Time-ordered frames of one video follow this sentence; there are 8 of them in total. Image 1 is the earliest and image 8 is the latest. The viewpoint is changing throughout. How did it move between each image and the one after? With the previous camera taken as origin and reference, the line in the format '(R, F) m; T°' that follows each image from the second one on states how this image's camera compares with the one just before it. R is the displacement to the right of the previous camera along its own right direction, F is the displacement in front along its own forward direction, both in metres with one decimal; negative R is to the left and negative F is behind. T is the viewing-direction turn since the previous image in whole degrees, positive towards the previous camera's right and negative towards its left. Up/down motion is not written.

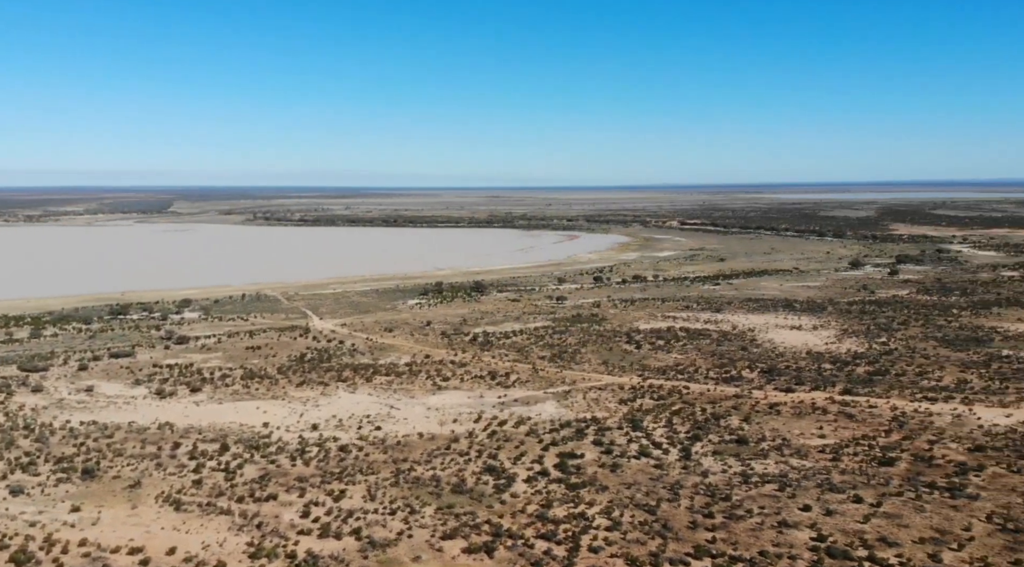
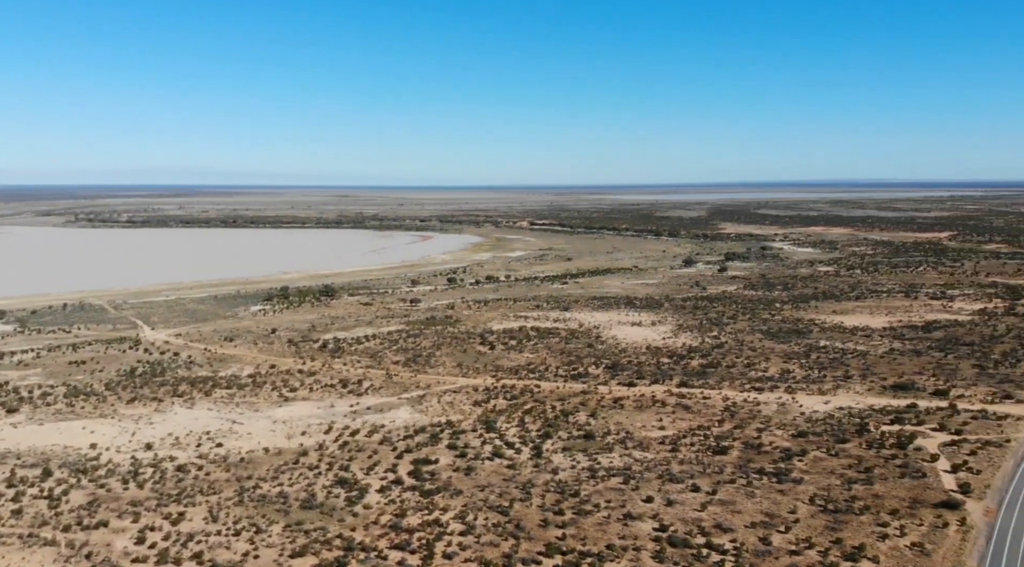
(-0.6, +0.7) m; +11°
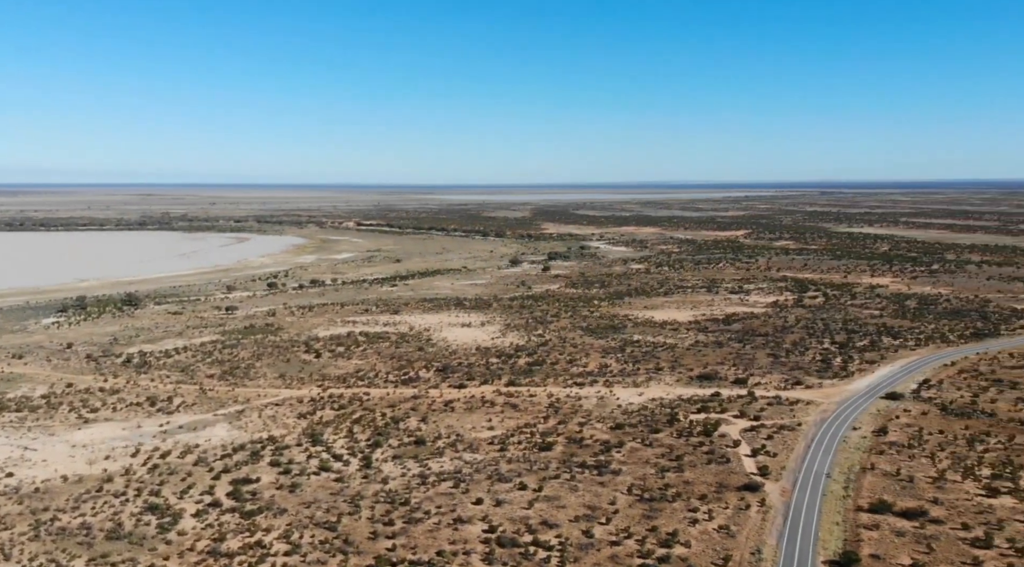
(-0.7, +0.9) m; +12°
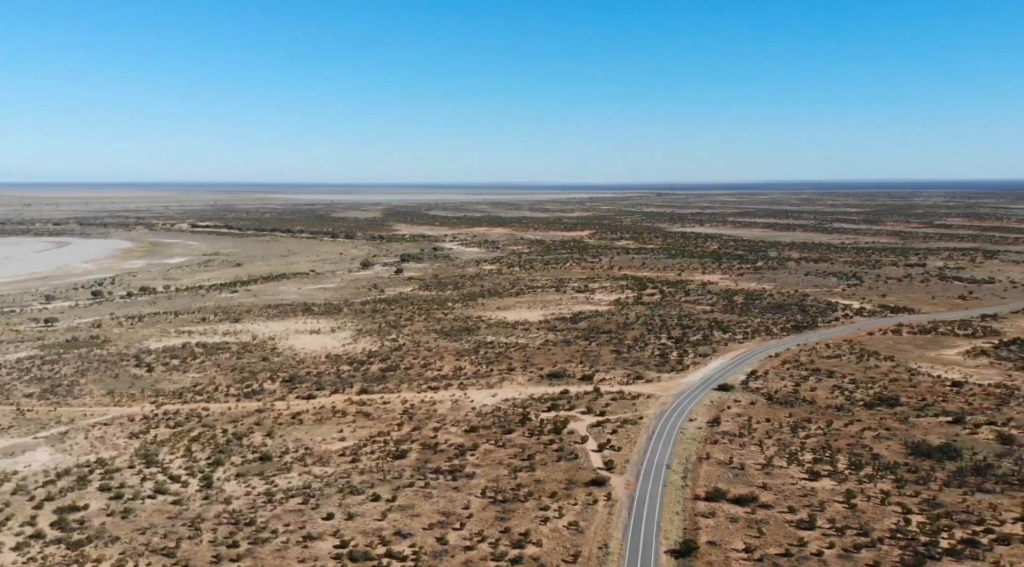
(-0.8, +1.0) m; +11°
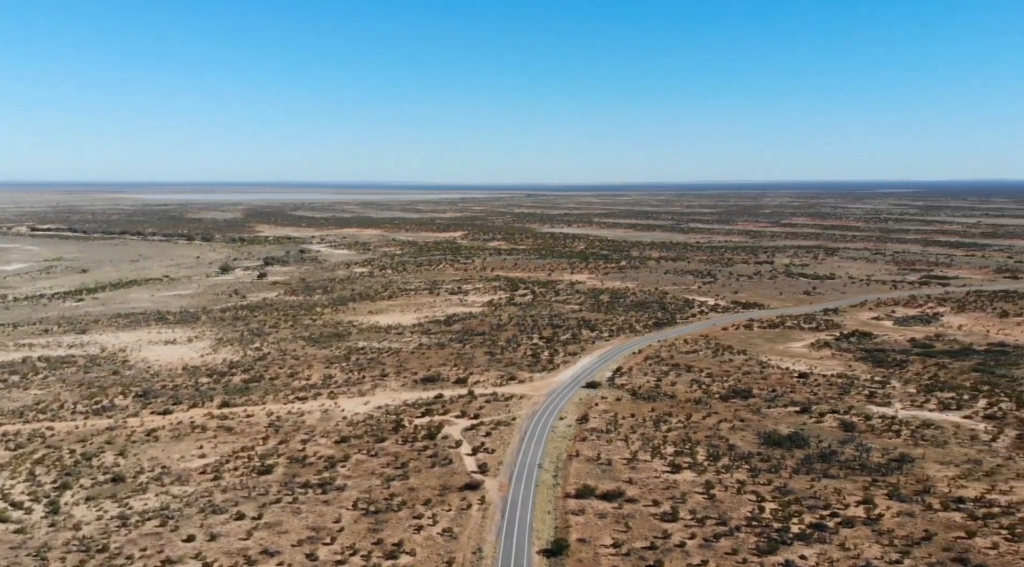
(-0.7, +1.0) m; +9°
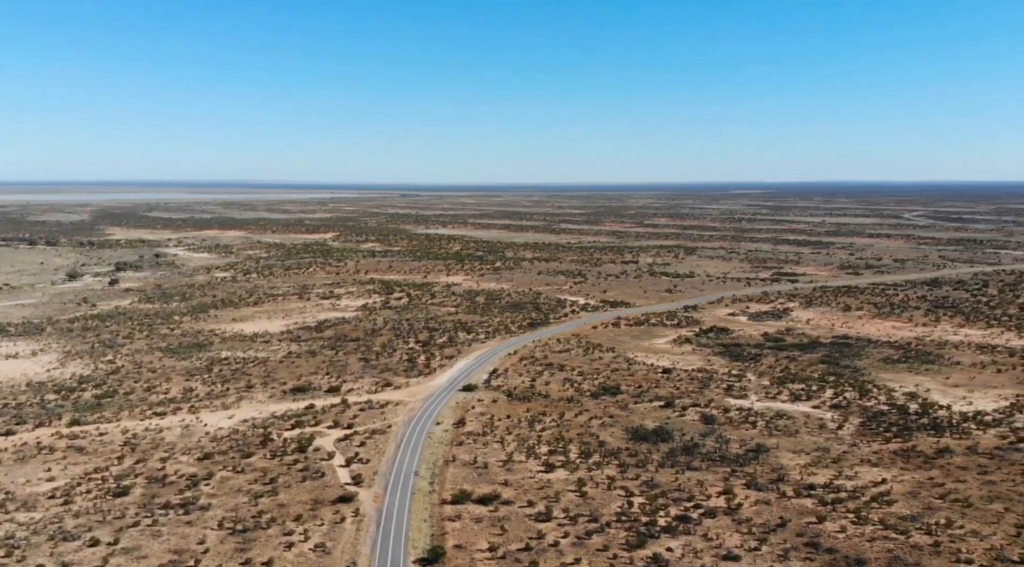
(-0.8, +1.0) m; +9°
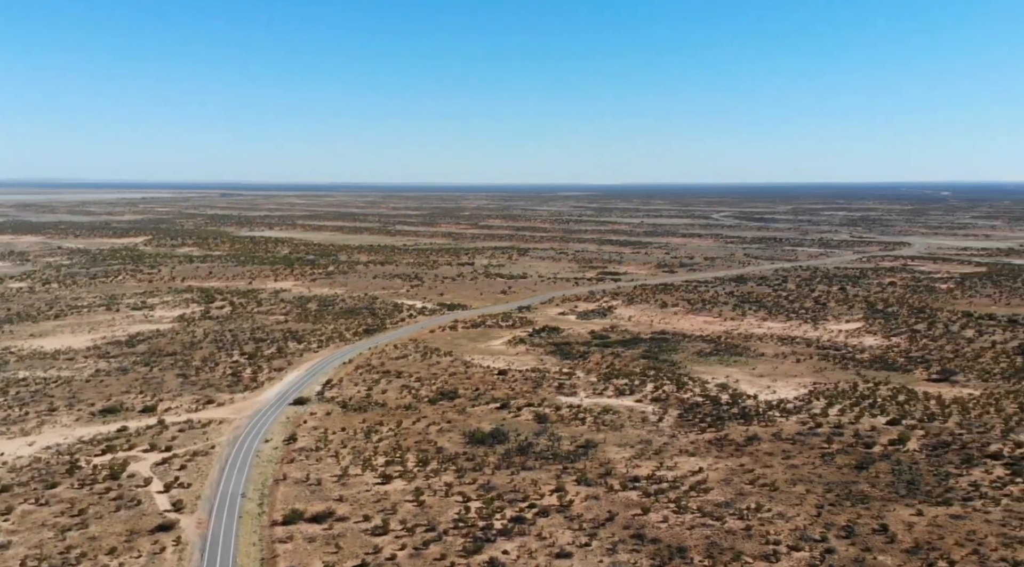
(-1.5, +1.8) m; +12°
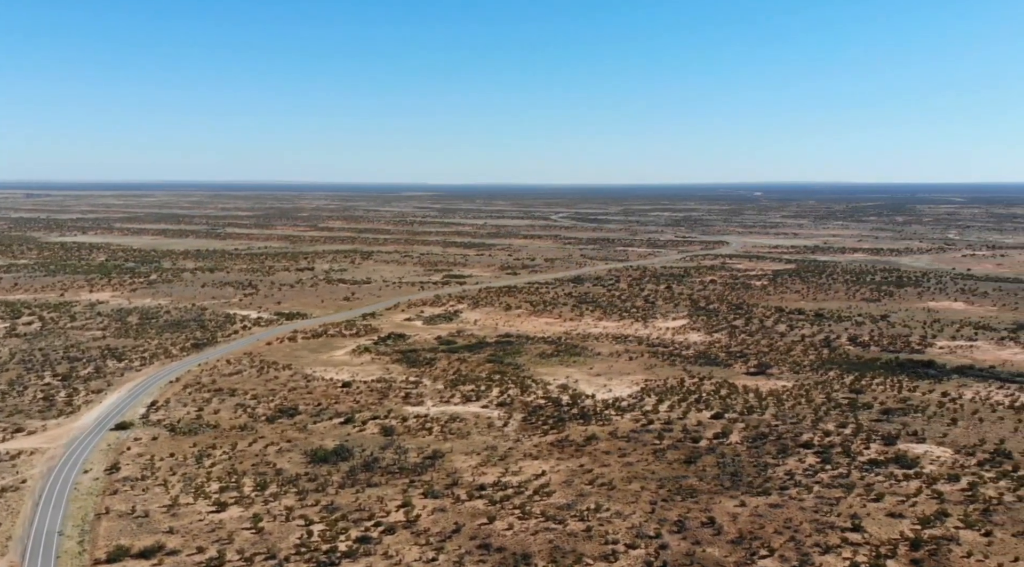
(-2.4, +2.7) m; +12°
